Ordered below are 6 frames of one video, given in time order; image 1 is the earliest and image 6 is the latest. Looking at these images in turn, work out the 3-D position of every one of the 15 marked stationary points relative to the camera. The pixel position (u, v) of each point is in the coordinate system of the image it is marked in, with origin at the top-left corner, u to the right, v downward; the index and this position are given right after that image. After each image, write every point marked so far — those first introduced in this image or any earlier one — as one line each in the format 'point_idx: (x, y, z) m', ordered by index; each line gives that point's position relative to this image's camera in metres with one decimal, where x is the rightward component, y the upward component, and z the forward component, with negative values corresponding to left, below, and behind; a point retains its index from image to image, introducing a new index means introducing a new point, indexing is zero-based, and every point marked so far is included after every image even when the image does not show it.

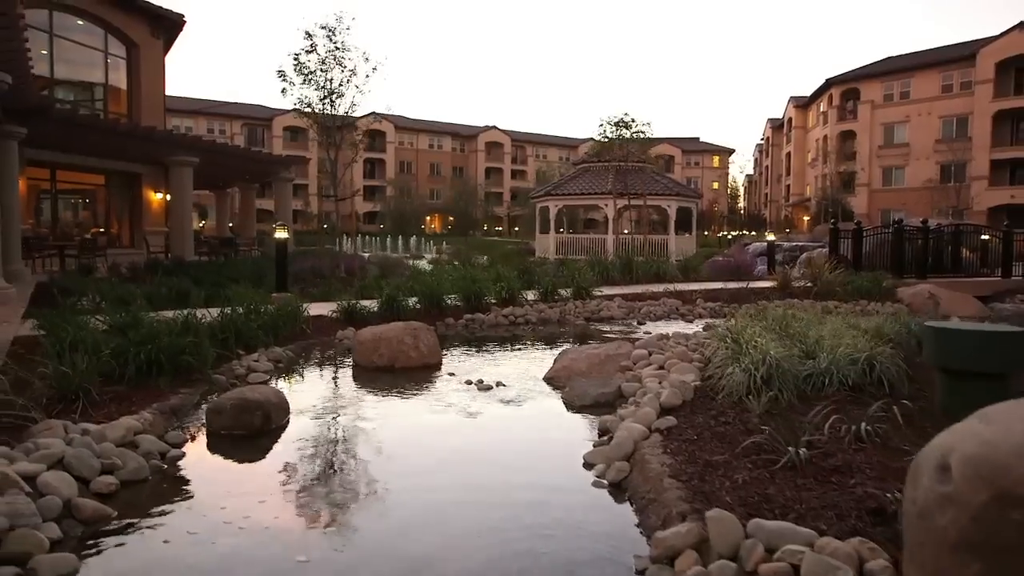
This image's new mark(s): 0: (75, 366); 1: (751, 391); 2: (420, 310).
0: (-2.7, -0.5, +4.7) m
1: (+1.5, -0.6, +4.8) m
2: (-1.1, -0.3, +9.6) m
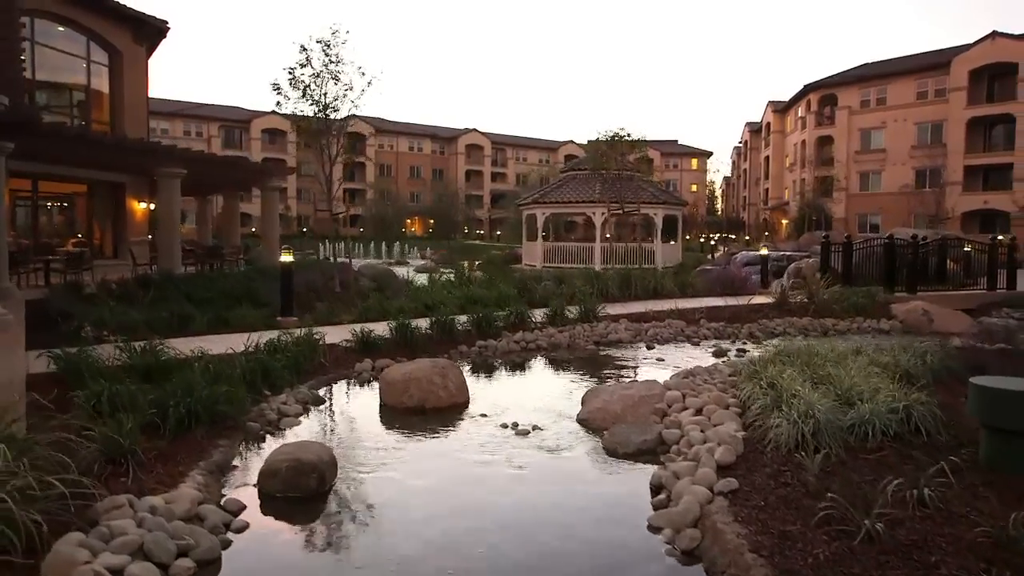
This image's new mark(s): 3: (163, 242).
0: (-2.3, -0.8, +4.7) m
1: (+1.8, -1.0, +4.9) m
2: (-1.0, -0.6, +9.6) m
3: (-8.8, +1.2, +19.9) m
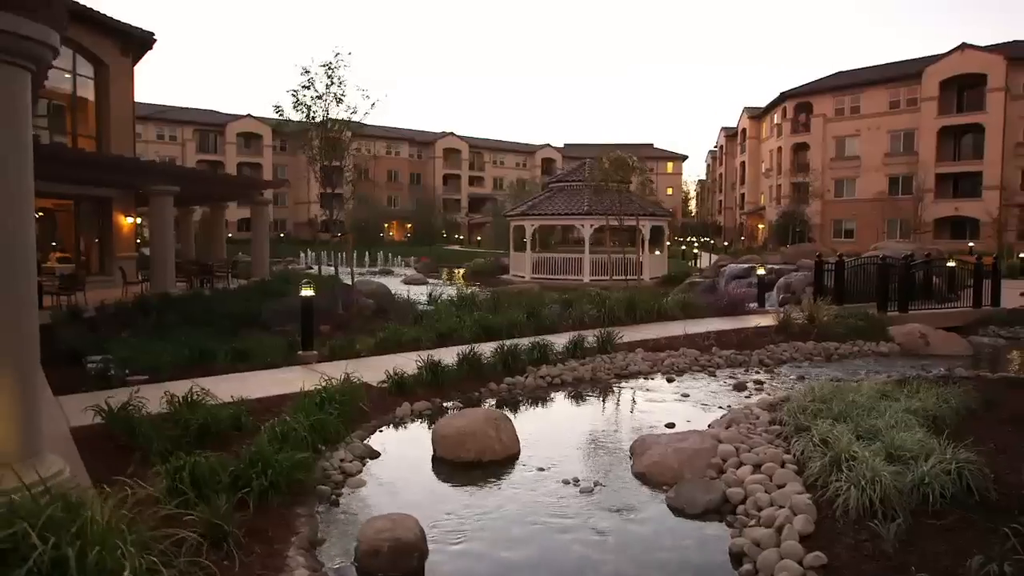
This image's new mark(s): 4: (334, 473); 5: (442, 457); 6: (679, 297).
0: (-1.8, -1.3, +4.8) m
1: (+2.3, -1.5, +5.1) m
2: (-0.6, -1.1, +9.7) m
3: (-8.9, +0.7, +19.7) m
4: (-1.4, -1.5, +6.3) m
5: (-0.6, -1.5, +6.9) m
6: (+3.5, -0.2, +16.4) m
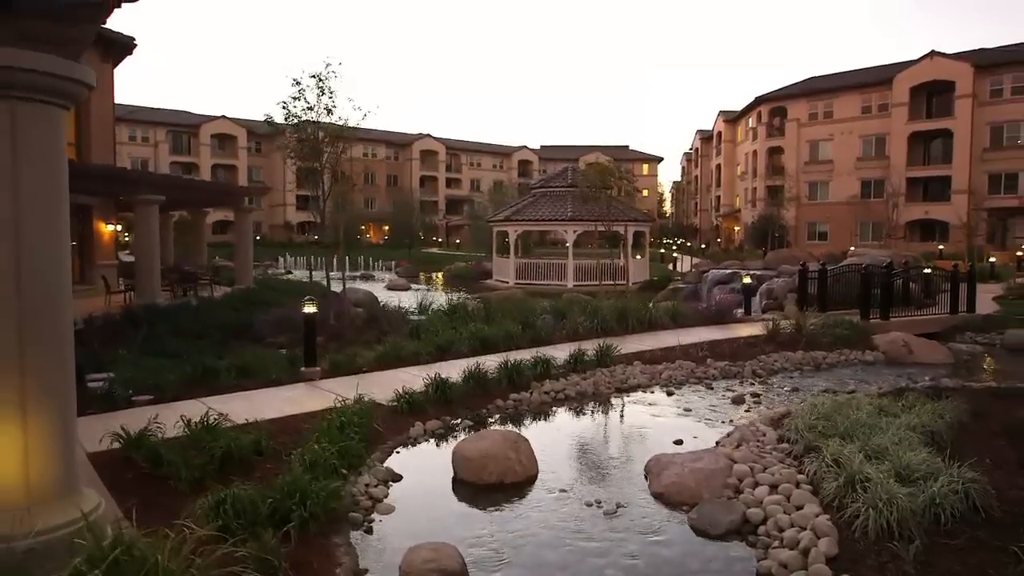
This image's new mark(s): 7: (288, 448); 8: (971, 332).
0: (-1.5, -1.6, +4.9) m
1: (+2.6, -1.7, +5.4) m
2: (-0.6, -1.3, +9.9) m
3: (-9.2, +0.5, +19.6) m
4: (-1.2, -1.7, +6.4) m
5: (-0.4, -1.7, +7.1) m
6: (+3.3, -0.4, +16.7) m
7: (-2.1, -1.5, +7.5) m
8: (+10.1, -1.0, +17.2) m
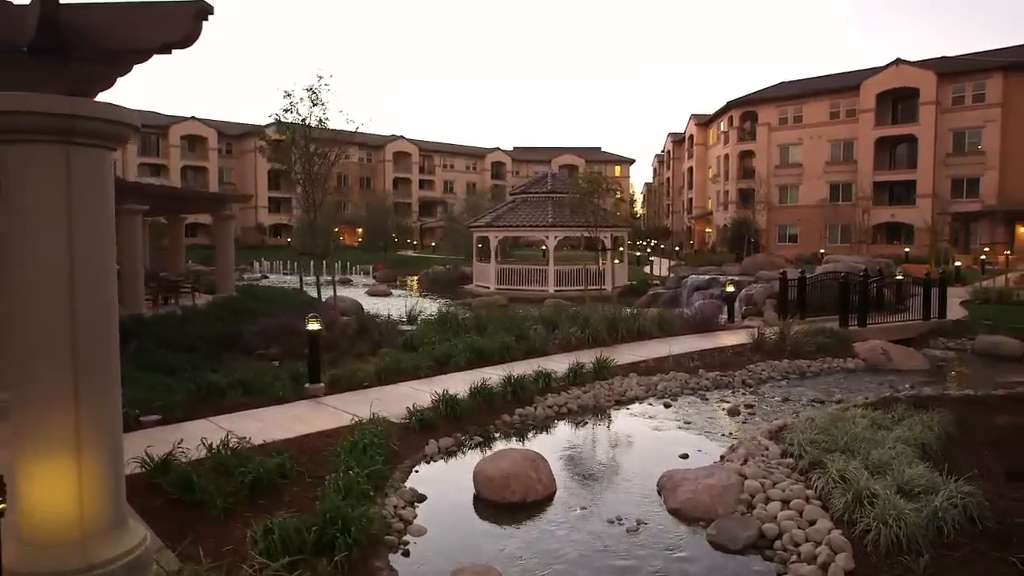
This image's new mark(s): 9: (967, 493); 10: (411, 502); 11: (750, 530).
0: (-1.3, -1.8, +5.1) m
1: (+2.8, -1.9, +5.8) m
2: (-0.5, -1.5, +10.2) m
3: (-9.5, +0.2, +19.5) m
4: (-1.0, -2.0, +6.6) m
5: (-0.2, -2.0, +7.4) m
6: (+3.1, -0.6, +17.1) m
7: (-2.0, -1.8, +7.7) m
8: (+9.8, -1.1, +17.9) m
9: (+3.8, -1.7, +6.5) m
10: (-0.9, -2.0, +7.2) m
11: (+1.9, -2.0, +6.3) m
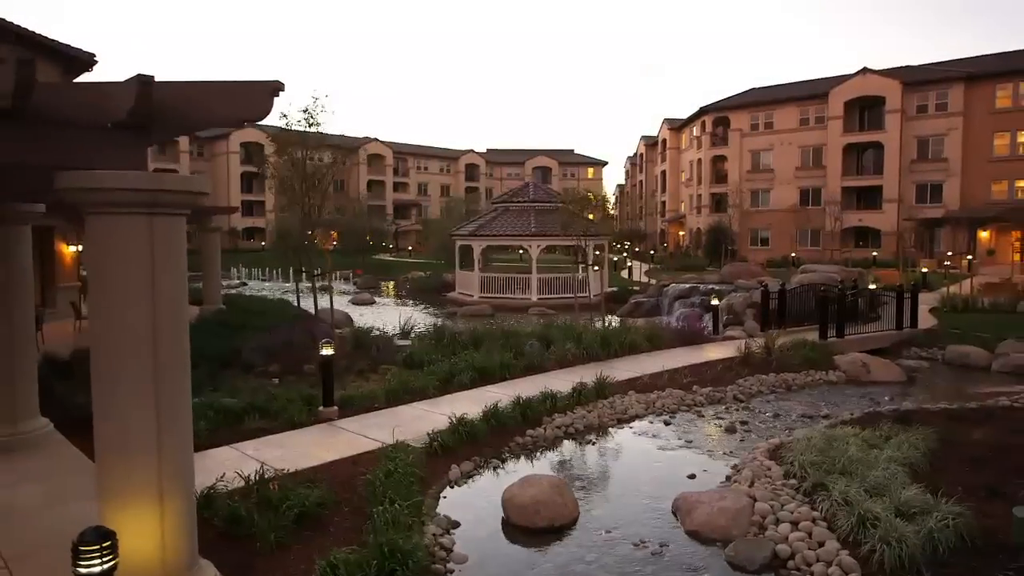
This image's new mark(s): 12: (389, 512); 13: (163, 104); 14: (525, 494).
0: (-0.9, -2.2, +5.6) m
1: (+3.2, -2.3, +6.4) m
2: (-0.3, -1.9, +10.7) m
3: (-9.7, -0.2, +19.6) m
4: (-0.7, -2.4, +7.1) m
5: (0.0, -2.4, +7.9) m
6: (+3.0, -0.9, +17.7) m
7: (-1.7, -2.2, +8.1) m
8: (+9.7, -1.4, +18.8) m
9: (+4.1, -2.1, +7.2) m
10: (-0.7, -2.4, +7.7) m
11: (+2.2, -2.3, +7.0) m
12: (-1.1, -2.0, +7.1) m
13: (-2.4, +1.2, +5.4) m
14: (+0.1, -2.1, +7.9) m
